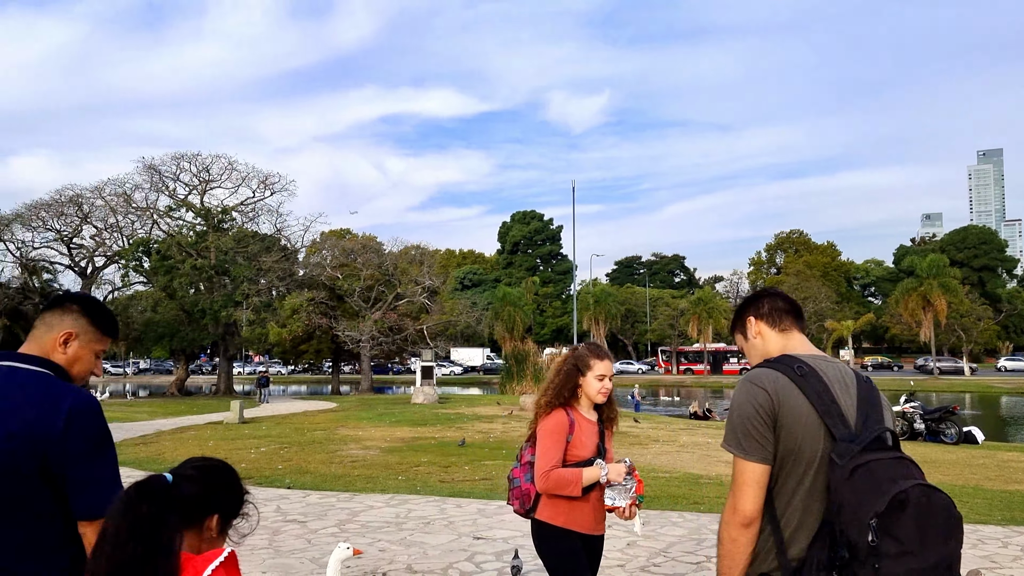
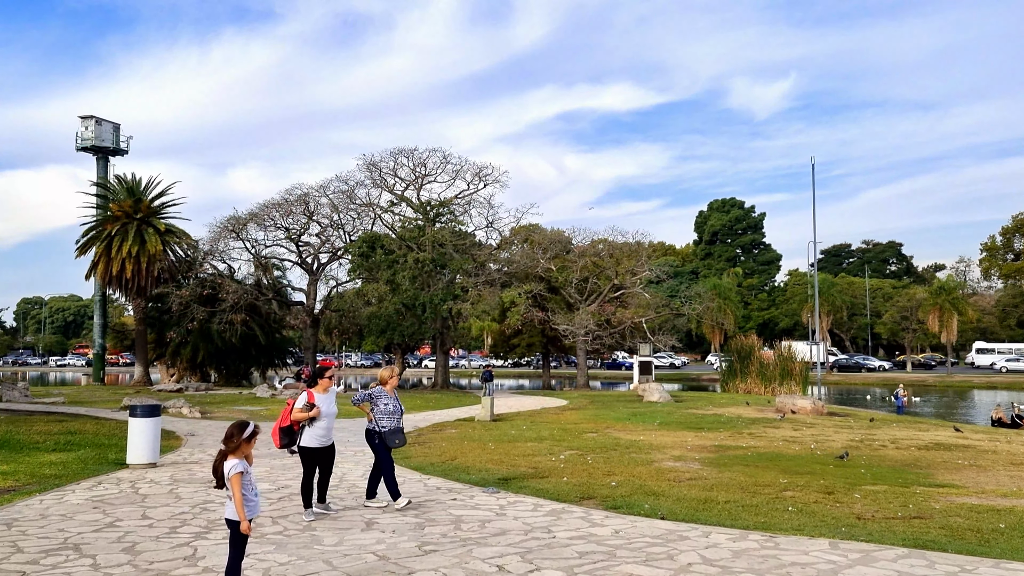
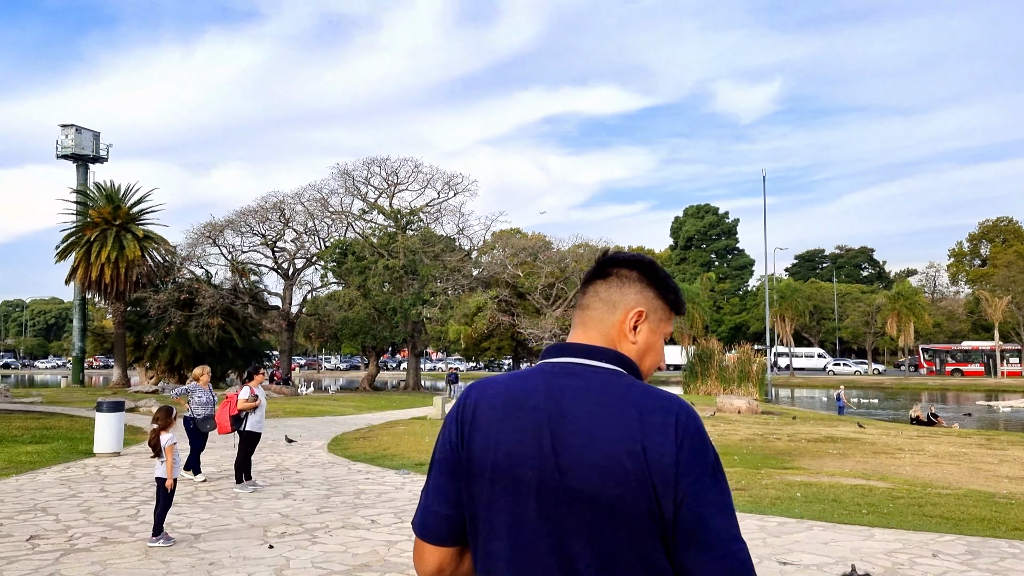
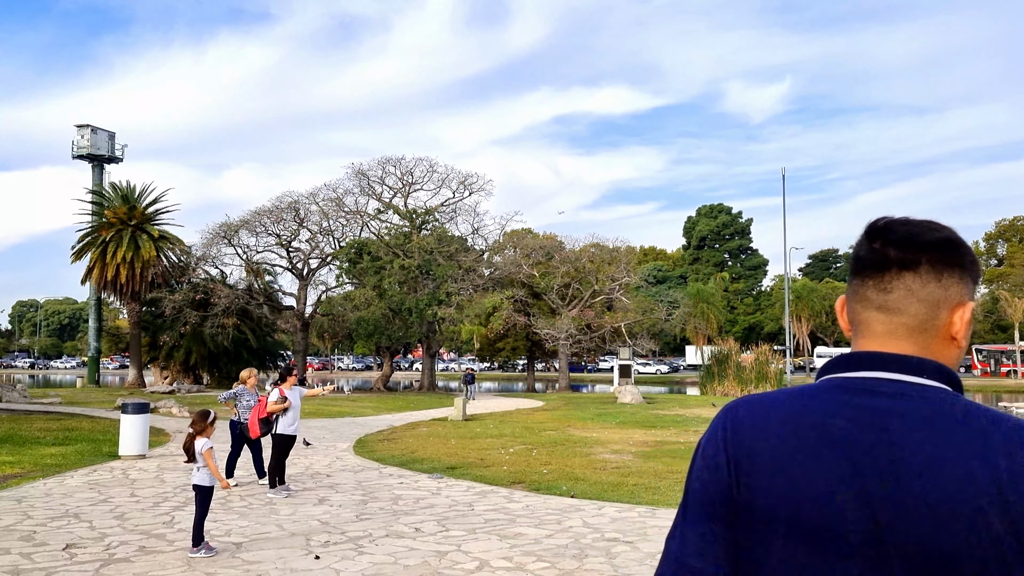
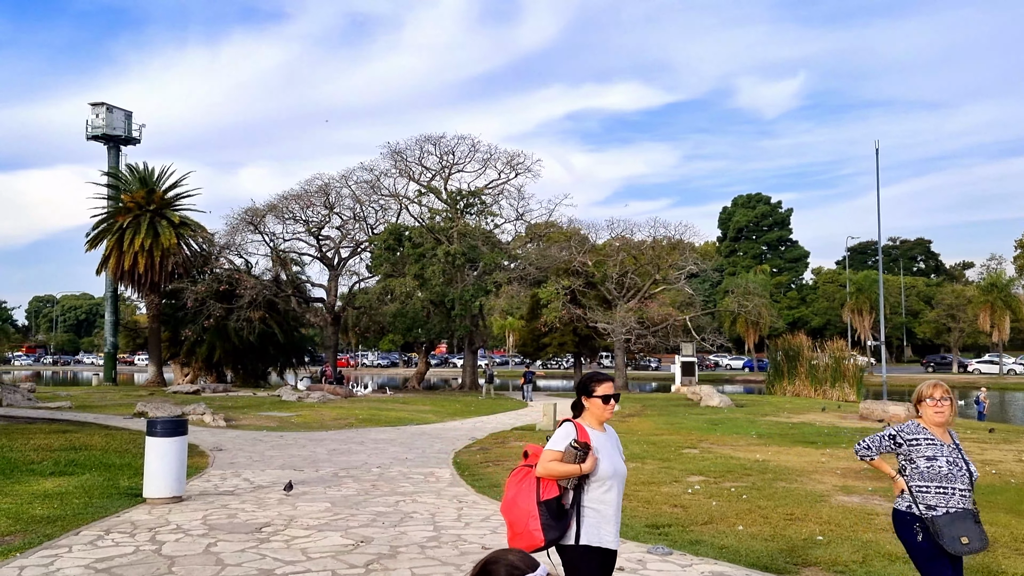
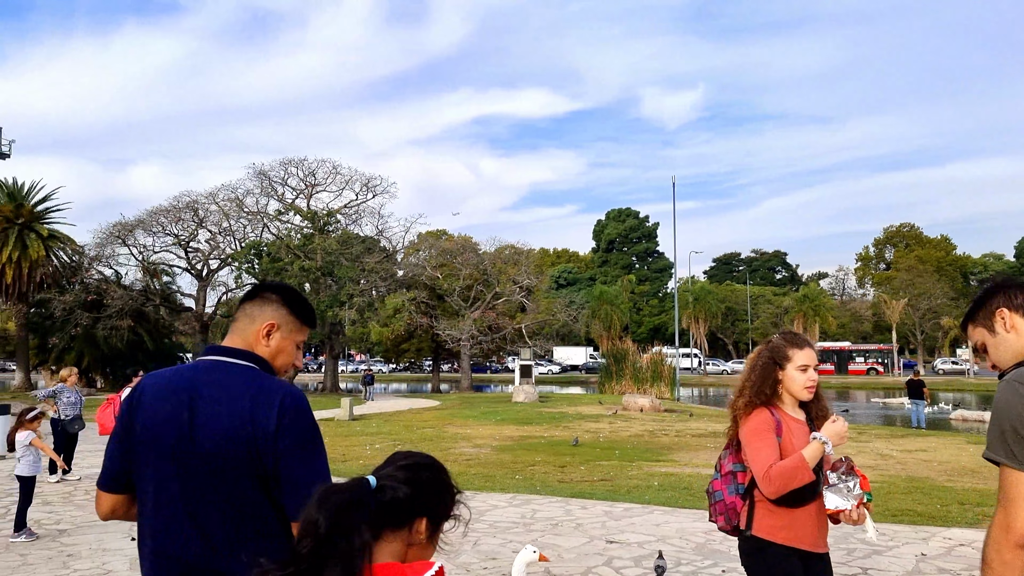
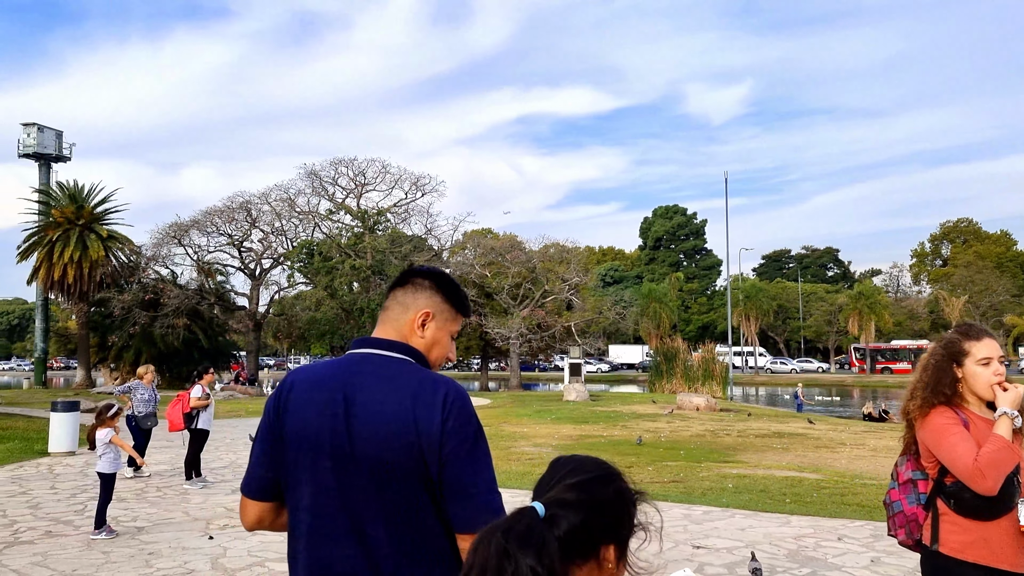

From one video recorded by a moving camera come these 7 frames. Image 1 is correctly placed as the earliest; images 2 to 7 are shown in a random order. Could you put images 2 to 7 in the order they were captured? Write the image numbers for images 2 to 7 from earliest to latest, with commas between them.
6, 7, 3, 4, 2, 5
